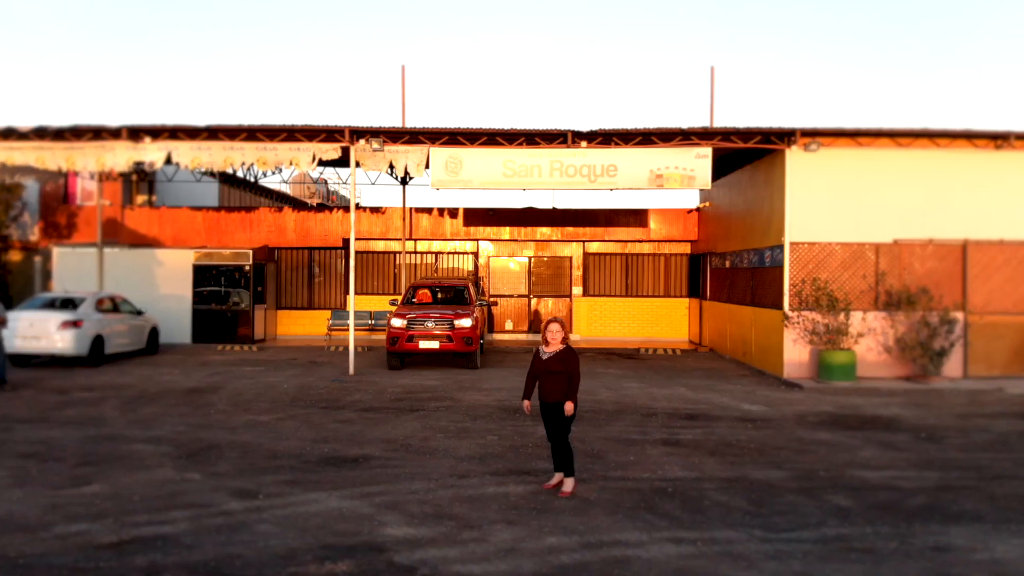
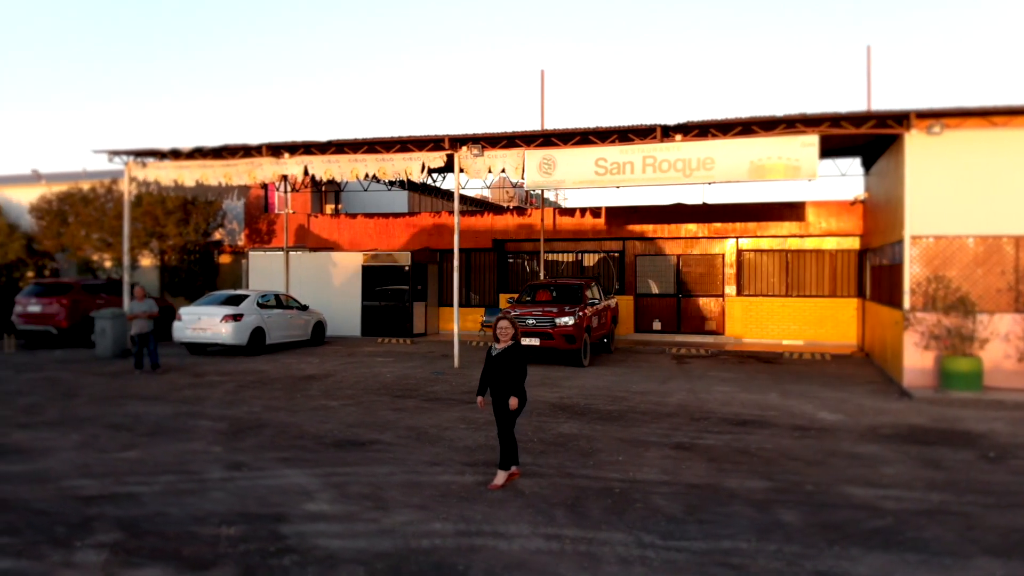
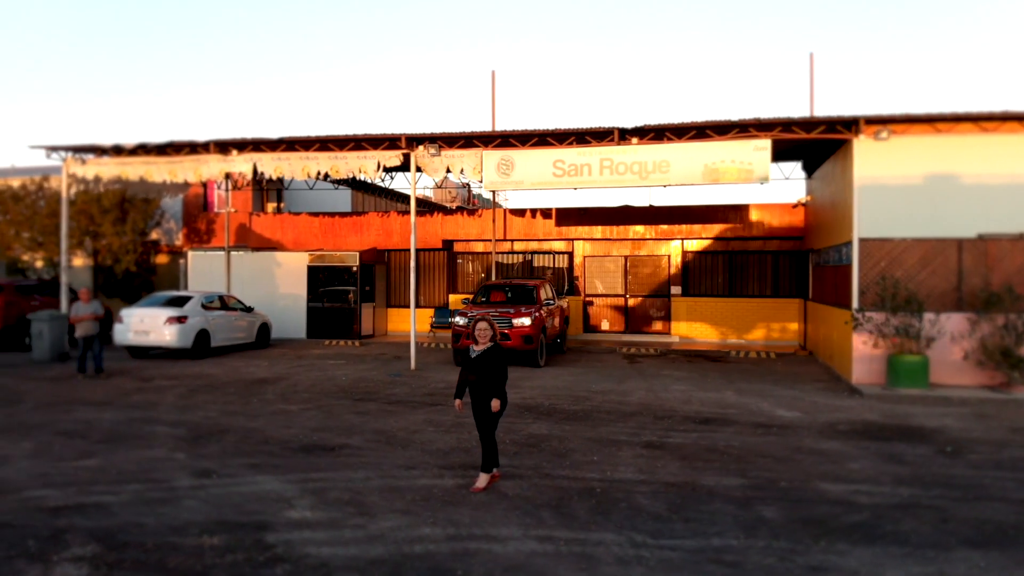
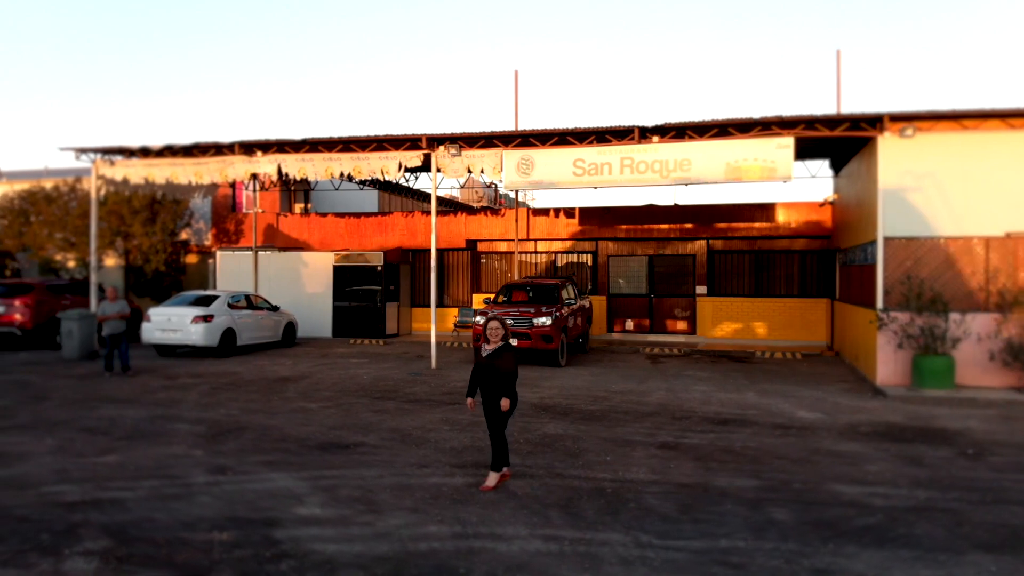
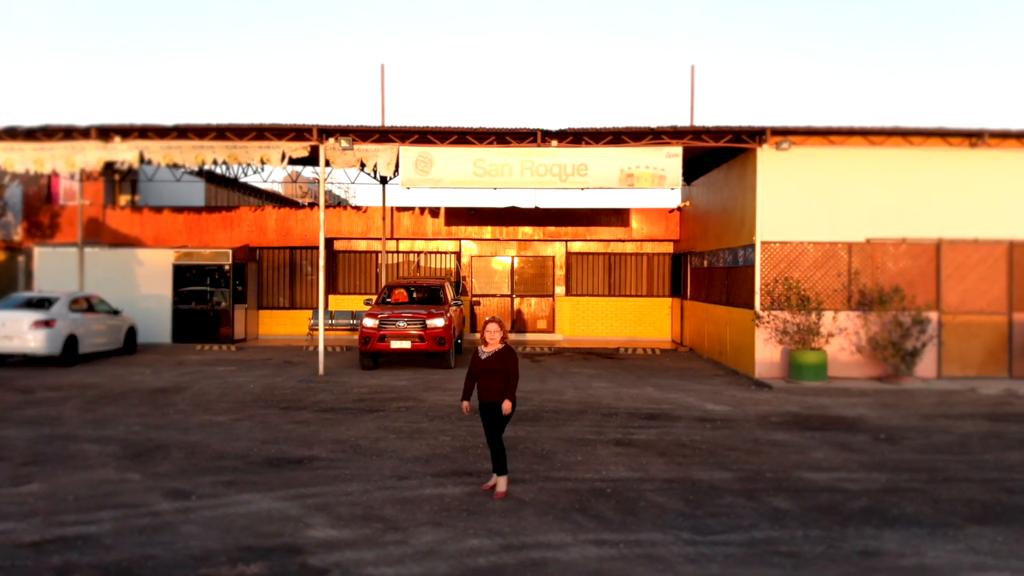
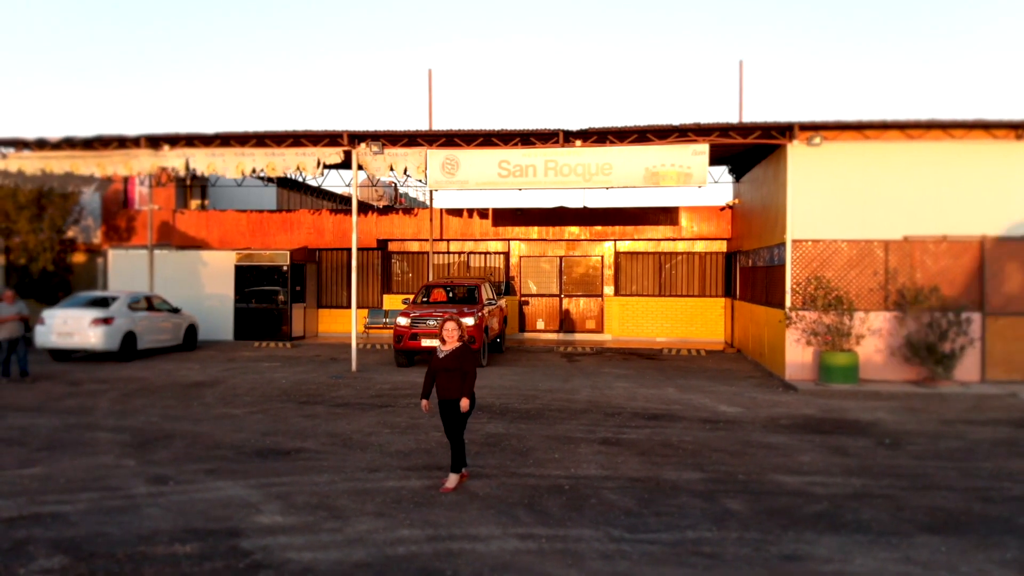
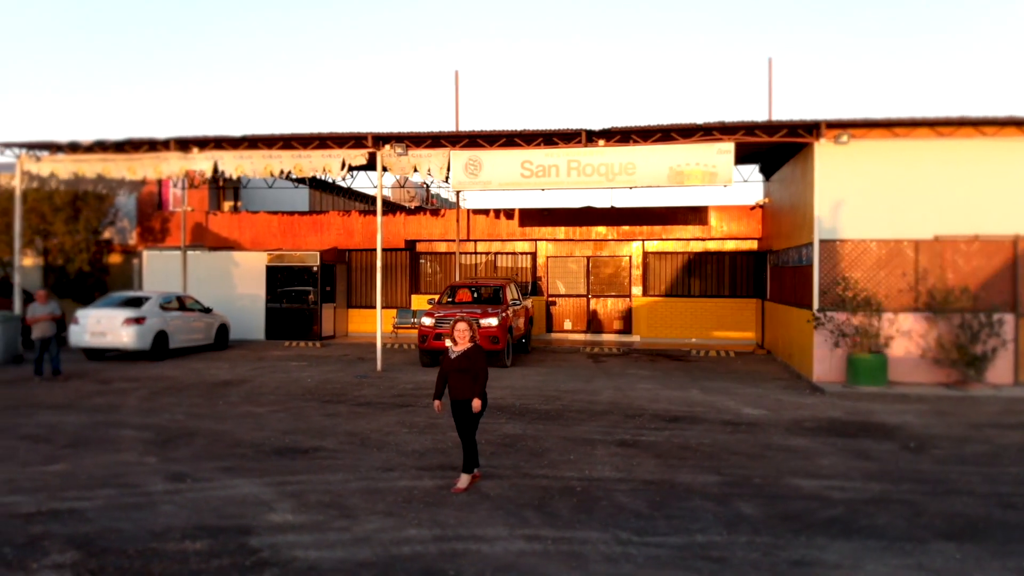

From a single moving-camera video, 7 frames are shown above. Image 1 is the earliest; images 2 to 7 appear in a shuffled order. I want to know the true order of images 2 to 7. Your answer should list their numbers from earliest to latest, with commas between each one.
5, 6, 7, 3, 4, 2
